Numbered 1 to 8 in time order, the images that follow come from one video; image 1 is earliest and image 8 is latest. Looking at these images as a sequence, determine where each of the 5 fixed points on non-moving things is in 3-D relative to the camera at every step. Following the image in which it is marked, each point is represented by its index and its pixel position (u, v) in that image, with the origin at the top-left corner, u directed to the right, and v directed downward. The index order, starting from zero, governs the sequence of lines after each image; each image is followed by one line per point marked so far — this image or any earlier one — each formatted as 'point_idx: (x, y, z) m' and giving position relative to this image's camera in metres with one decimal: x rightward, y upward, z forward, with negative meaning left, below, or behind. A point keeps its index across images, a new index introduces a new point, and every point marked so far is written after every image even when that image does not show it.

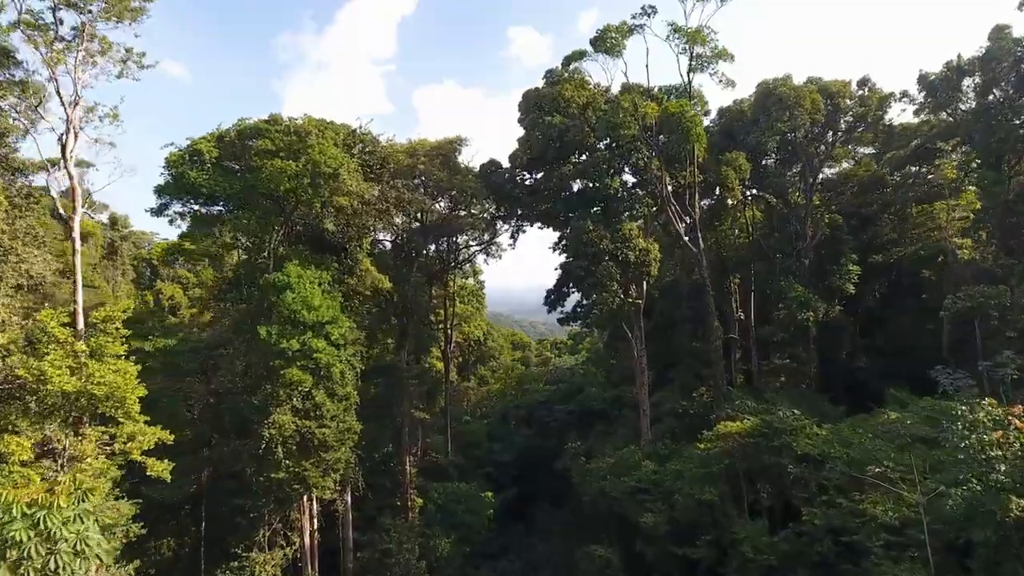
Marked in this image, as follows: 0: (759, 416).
0: (+6.2, -3.3, +13.0) m
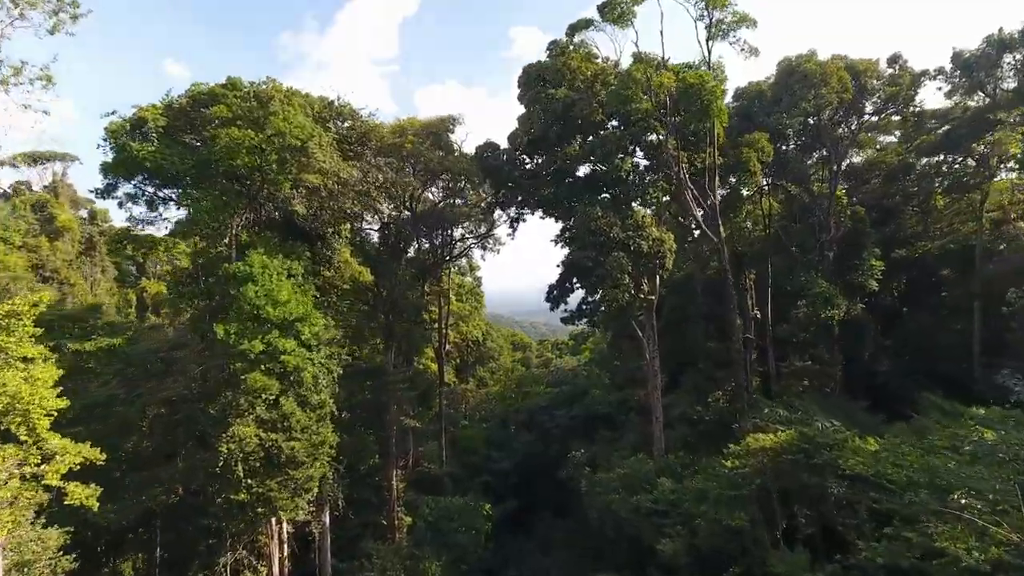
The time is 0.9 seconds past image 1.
0: (+6.2, -3.1, +11.3) m
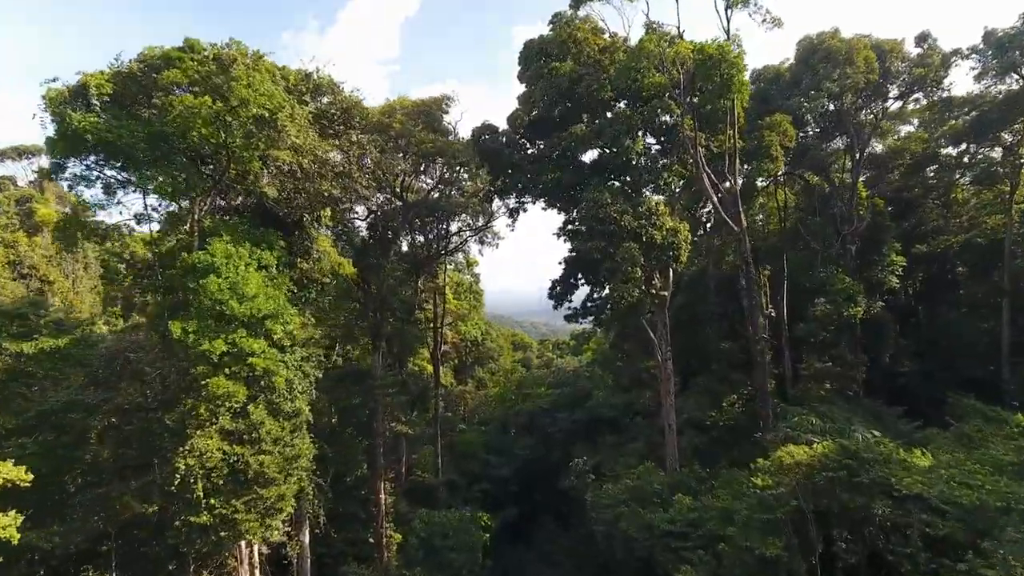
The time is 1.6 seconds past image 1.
0: (+6.2, -2.9, +10.0) m
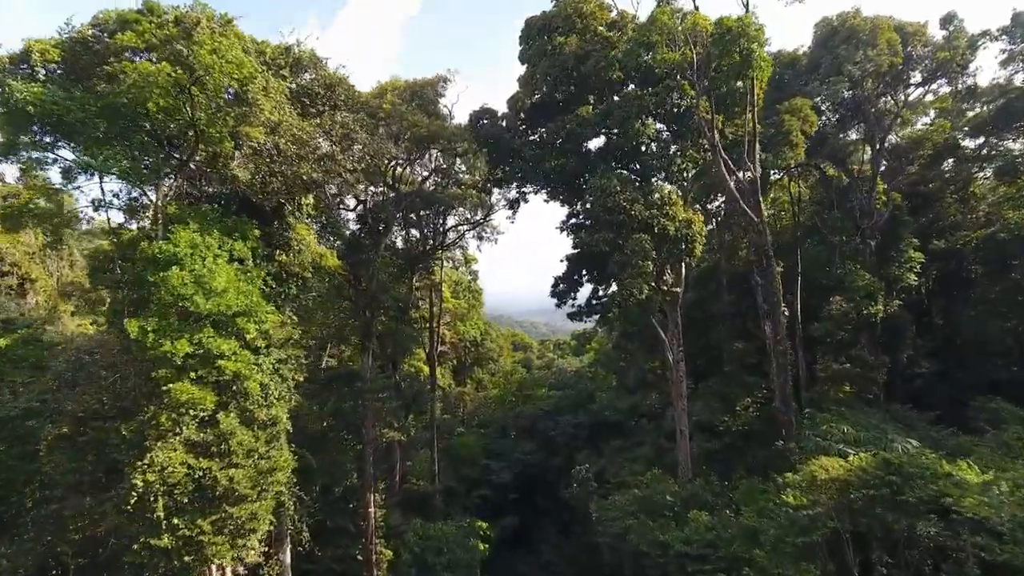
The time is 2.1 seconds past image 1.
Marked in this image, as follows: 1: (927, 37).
0: (+6.2, -2.8, +8.9) m
1: (+13.7, +8.3, +17.1) m
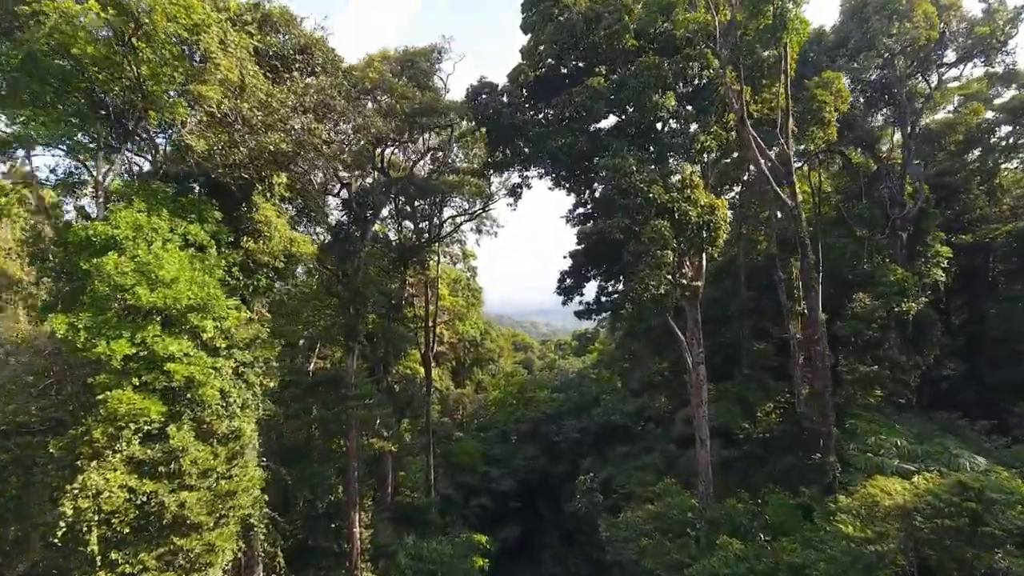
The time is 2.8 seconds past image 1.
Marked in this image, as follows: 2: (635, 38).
0: (+6.2, -2.7, +7.6) m
1: (+13.8, +8.5, +15.8) m
2: (+2.6, +5.3, +11.1) m
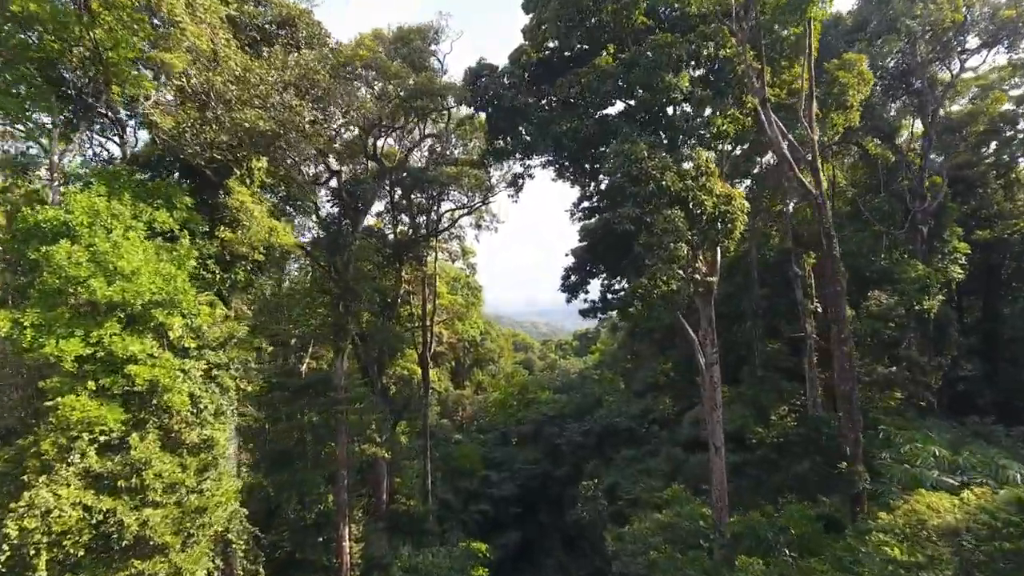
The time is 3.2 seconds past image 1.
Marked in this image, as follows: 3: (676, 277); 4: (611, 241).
0: (+6.2, -2.6, +6.8) m
1: (+13.8, +8.6, +15.0) m
2: (+2.6, +5.4, +10.3) m
3: (+3.0, +0.2, +9.7) m
4: (+2.4, +1.2, +12.6) m
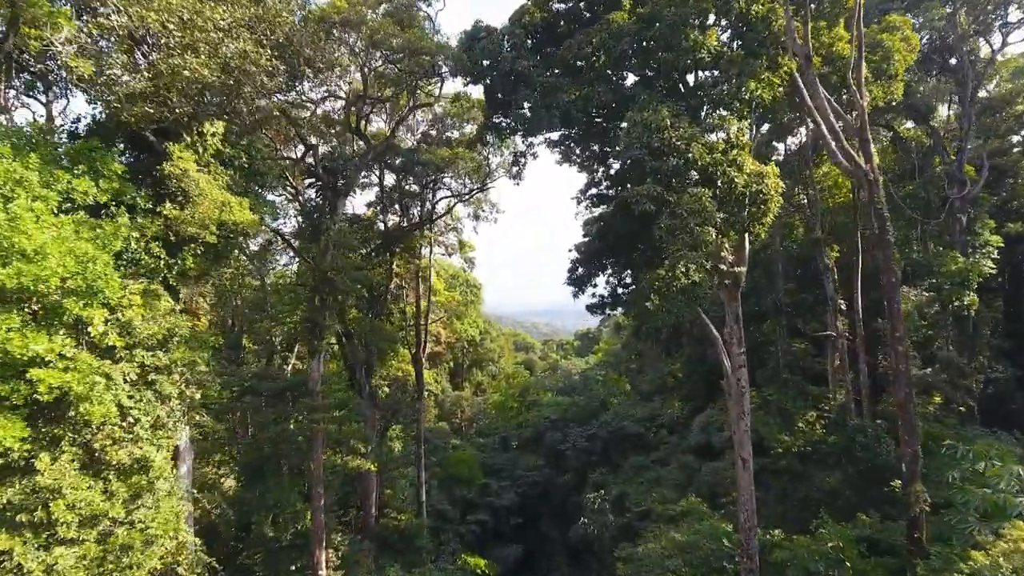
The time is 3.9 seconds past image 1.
0: (+6.2, -2.5, +5.5) m
1: (+13.8, +8.7, +13.7) m
2: (+2.7, +5.6, +9.0) m
3: (+3.1, +0.4, +8.4) m
4: (+2.4, +1.3, +11.3) m
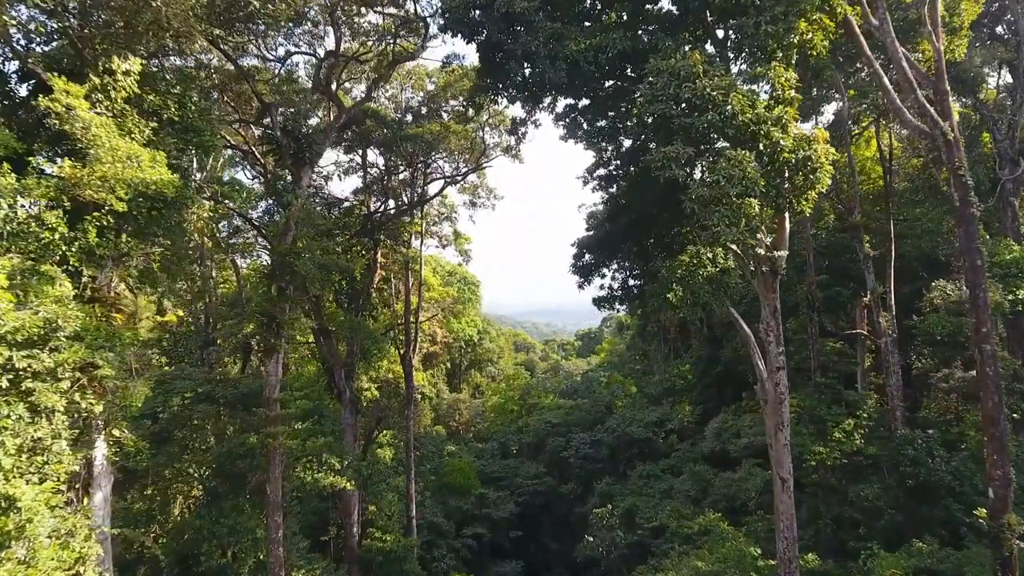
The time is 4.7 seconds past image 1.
0: (+6.2, -2.3, +3.9) m
1: (+13.8, +8.9, +12.2) m
2: (+2.6, +5.8, +7.4) m
3: (+3.0, +0.6, +6.9) m
4: (+2.4, +1.5, +9.8) m
